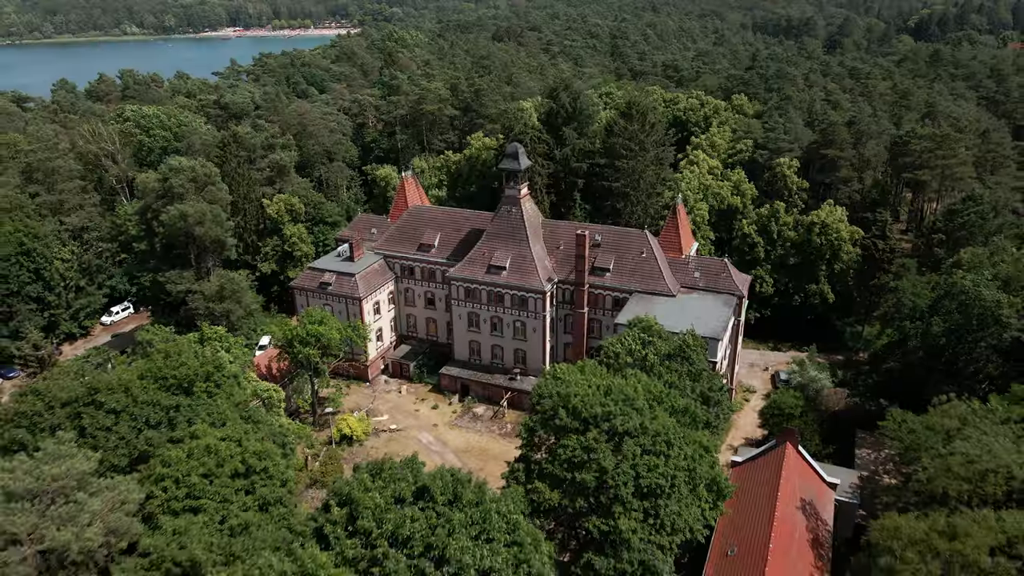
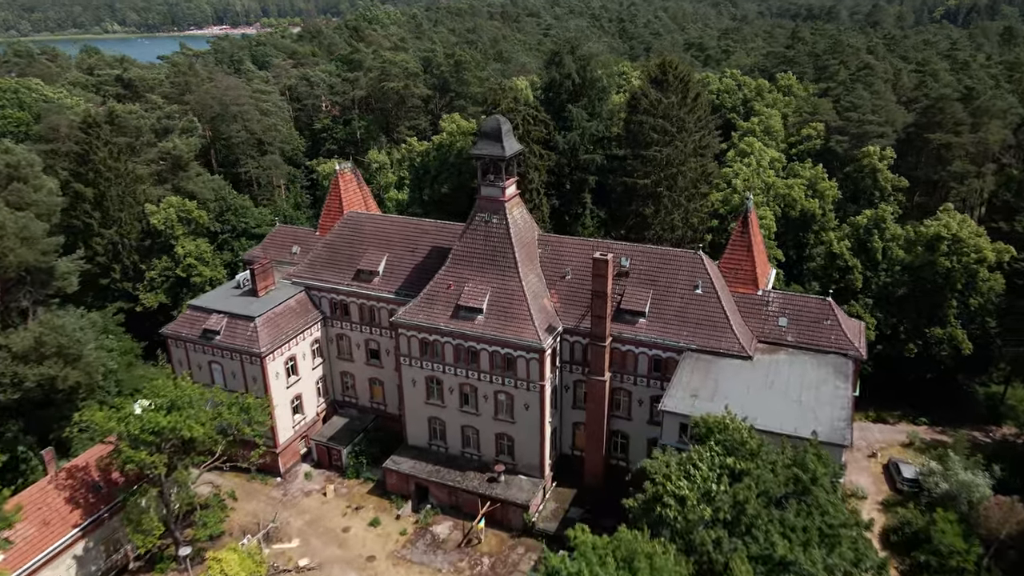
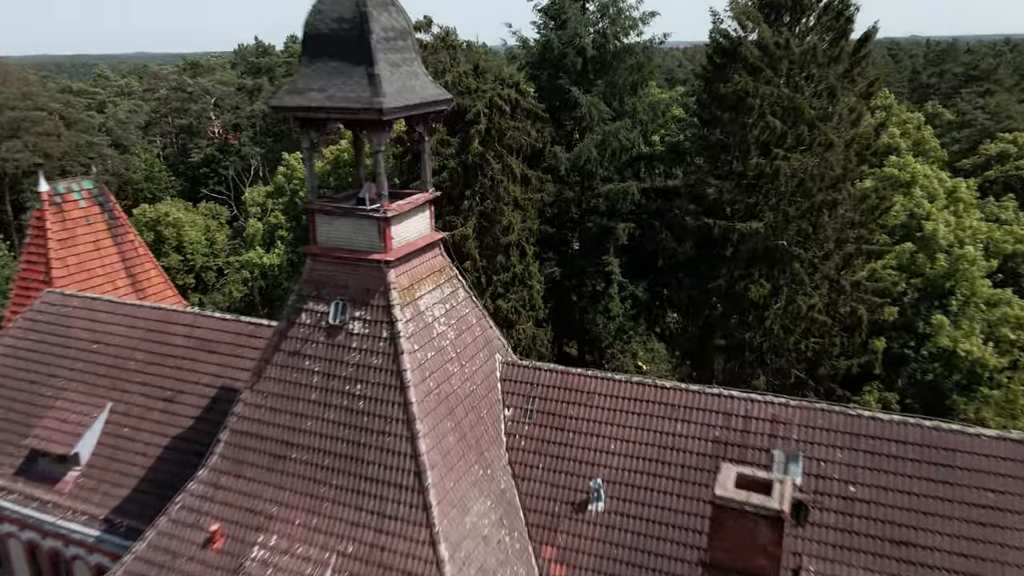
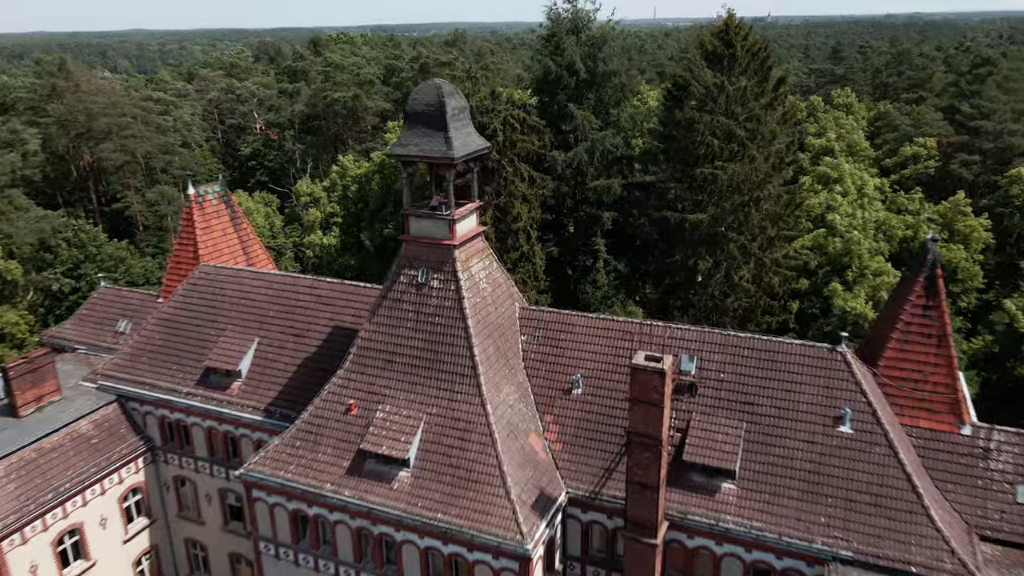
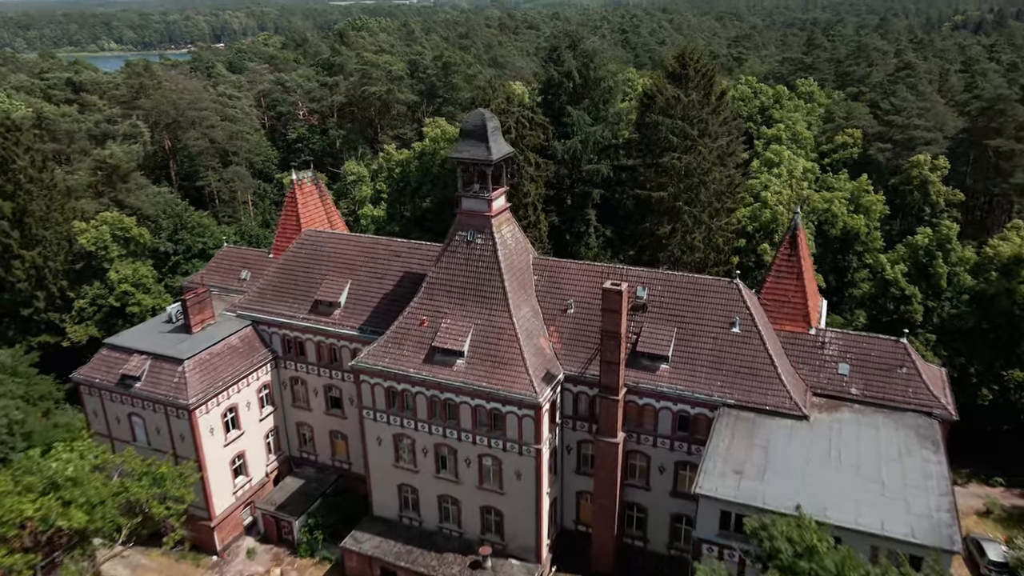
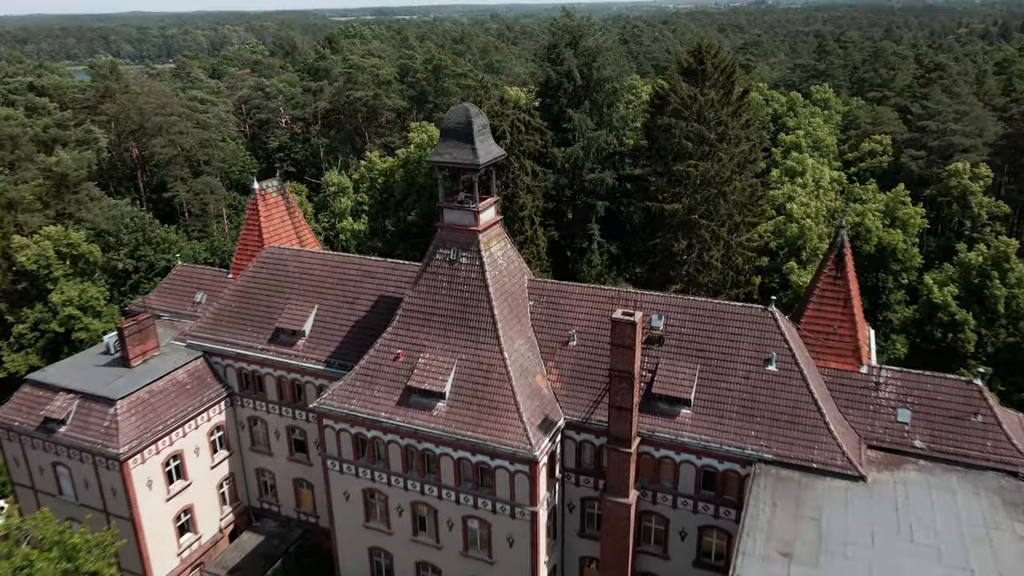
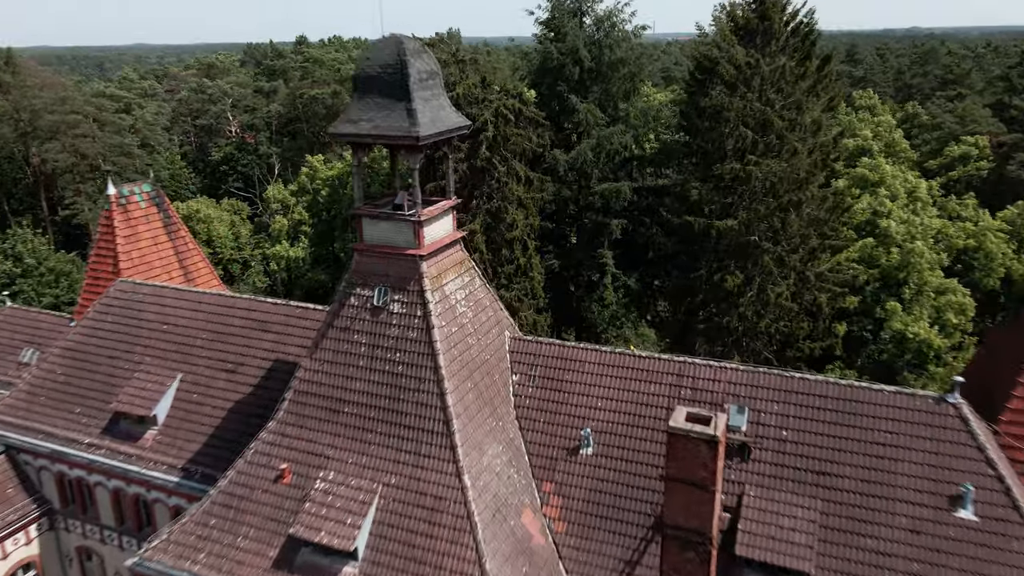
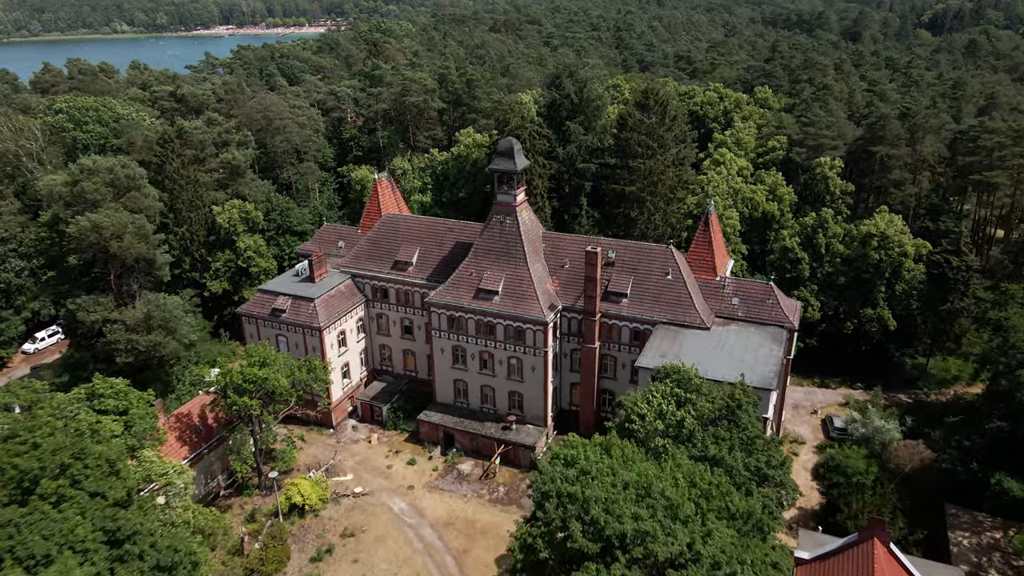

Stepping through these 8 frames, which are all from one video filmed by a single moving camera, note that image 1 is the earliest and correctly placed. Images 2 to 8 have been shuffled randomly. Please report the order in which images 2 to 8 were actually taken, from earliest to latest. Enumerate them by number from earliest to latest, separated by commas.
8, 2, 5, 6, 4, 7, 3
